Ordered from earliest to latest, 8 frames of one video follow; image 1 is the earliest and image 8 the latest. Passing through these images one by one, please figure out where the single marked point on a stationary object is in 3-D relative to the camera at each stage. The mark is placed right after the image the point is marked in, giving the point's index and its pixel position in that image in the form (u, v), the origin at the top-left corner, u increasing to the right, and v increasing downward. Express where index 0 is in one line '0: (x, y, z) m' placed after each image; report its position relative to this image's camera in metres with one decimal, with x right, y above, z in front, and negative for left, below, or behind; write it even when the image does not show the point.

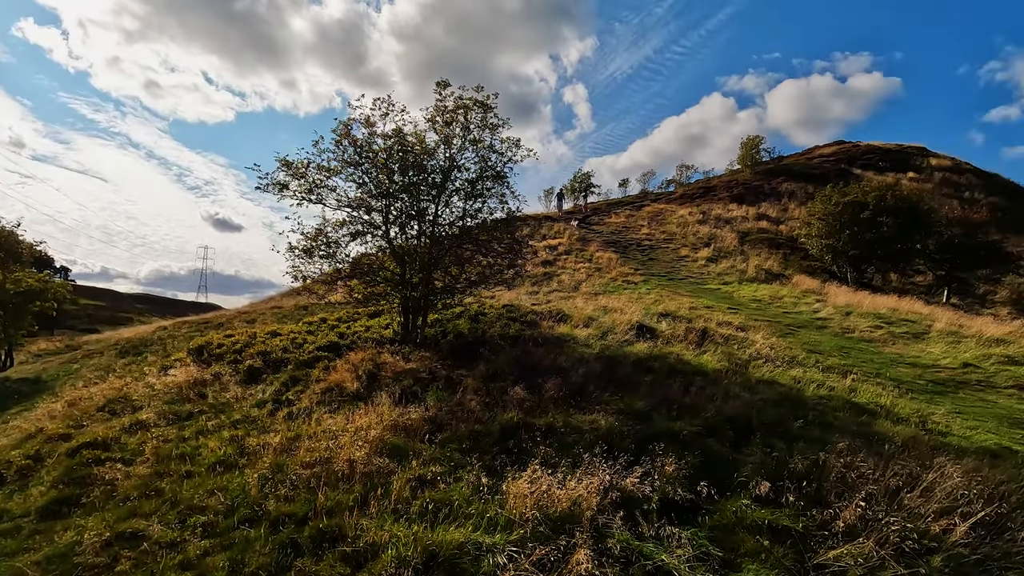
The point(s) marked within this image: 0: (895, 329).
0: (+9.9, -1.1, +13.8) m
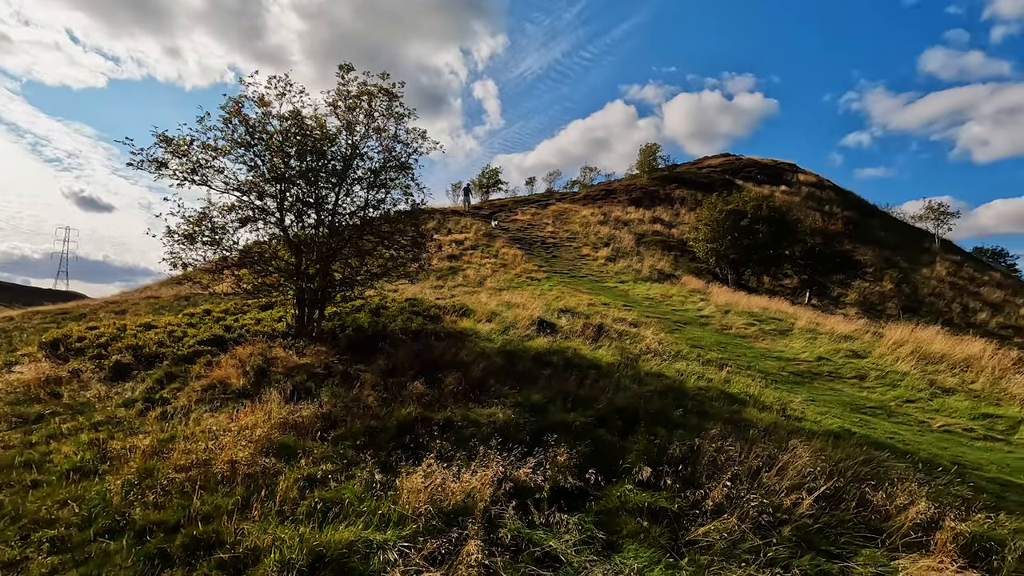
0: (+7.2, -1.1, +15.3) m
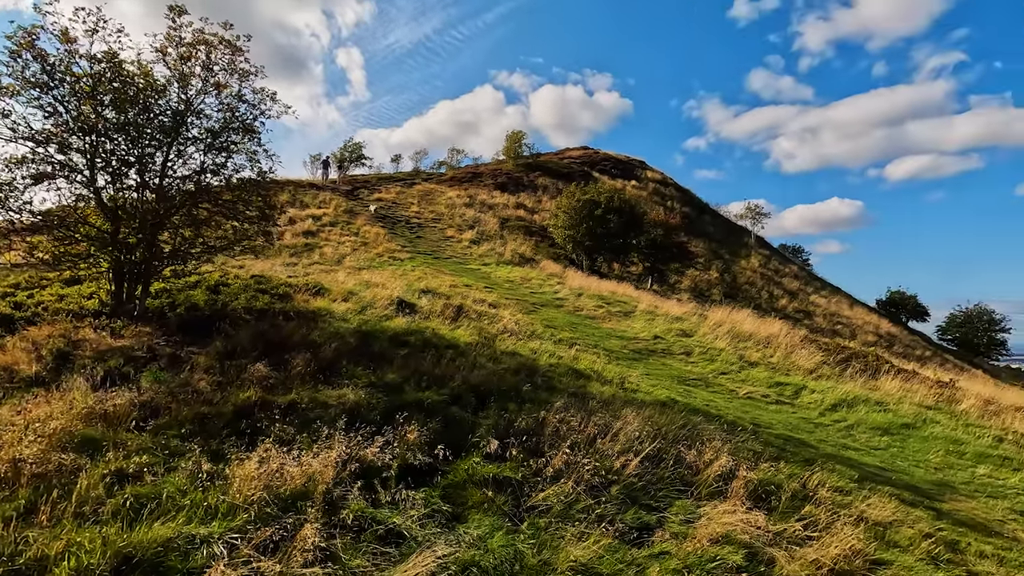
0: (+3.1, -0.6, +16.6) m
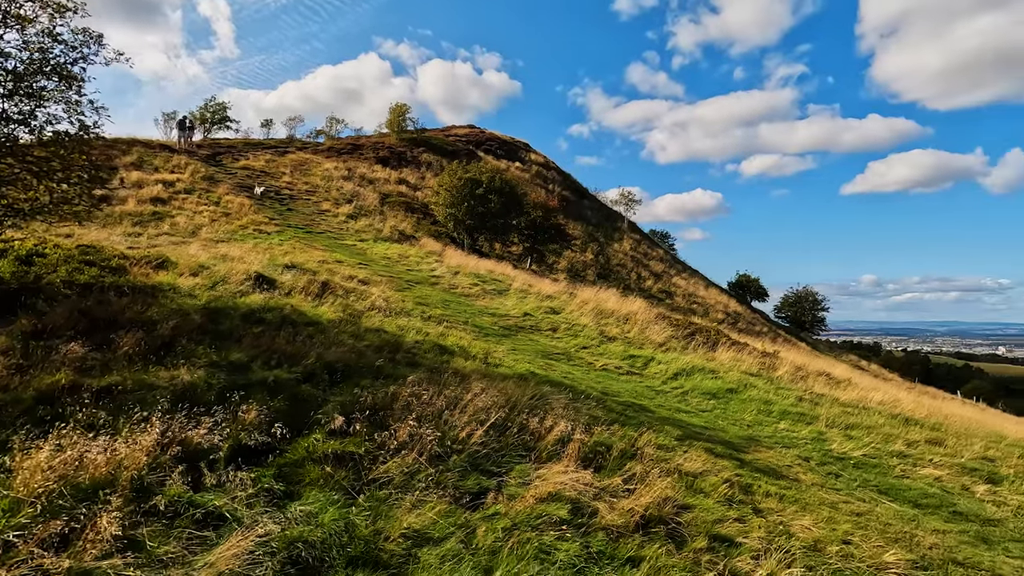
0: (-0.8, 0.0, +16.9) m
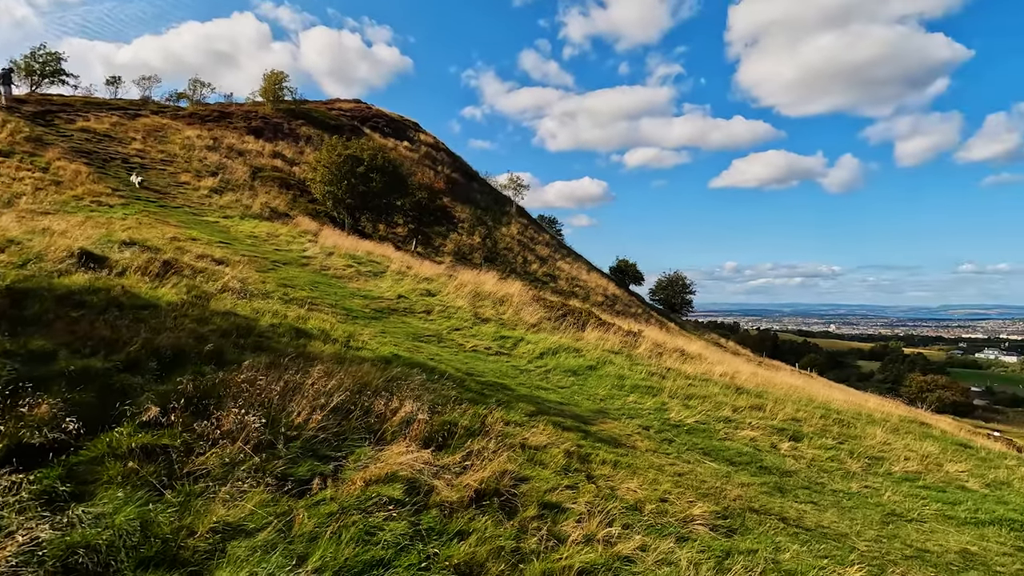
0: (-4.6, +0.6, +16.4) m
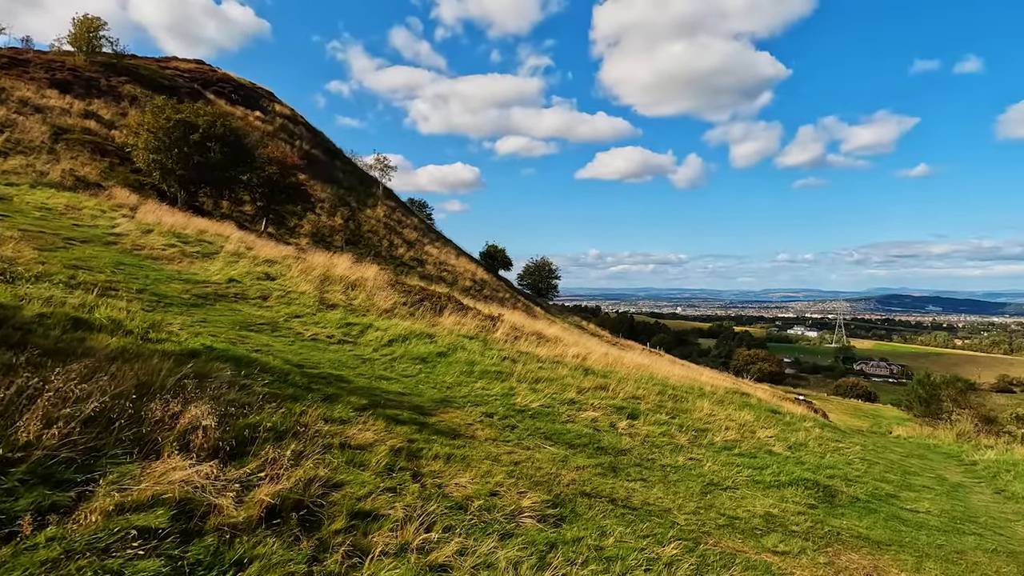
0: (-8.6, +1.1, +14.3) m
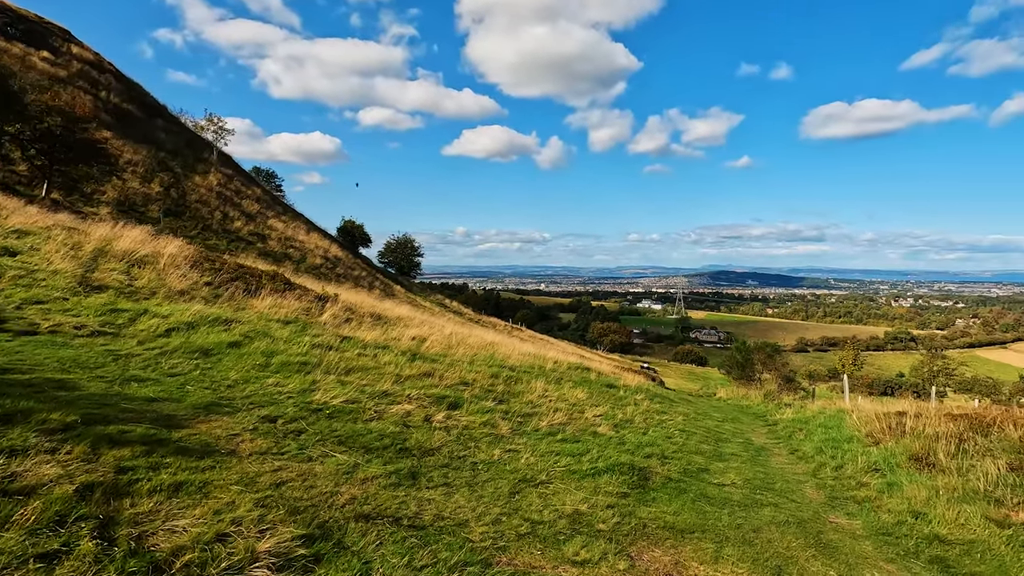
0: (-12.5, +1.5, +10.7) m
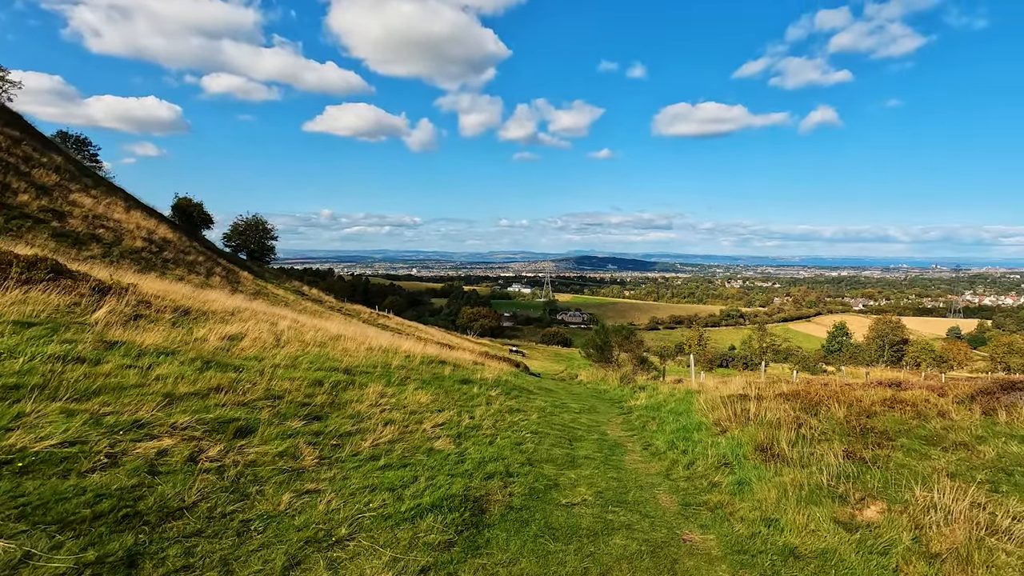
0: (-15.0, +1.5, +6.0) m
